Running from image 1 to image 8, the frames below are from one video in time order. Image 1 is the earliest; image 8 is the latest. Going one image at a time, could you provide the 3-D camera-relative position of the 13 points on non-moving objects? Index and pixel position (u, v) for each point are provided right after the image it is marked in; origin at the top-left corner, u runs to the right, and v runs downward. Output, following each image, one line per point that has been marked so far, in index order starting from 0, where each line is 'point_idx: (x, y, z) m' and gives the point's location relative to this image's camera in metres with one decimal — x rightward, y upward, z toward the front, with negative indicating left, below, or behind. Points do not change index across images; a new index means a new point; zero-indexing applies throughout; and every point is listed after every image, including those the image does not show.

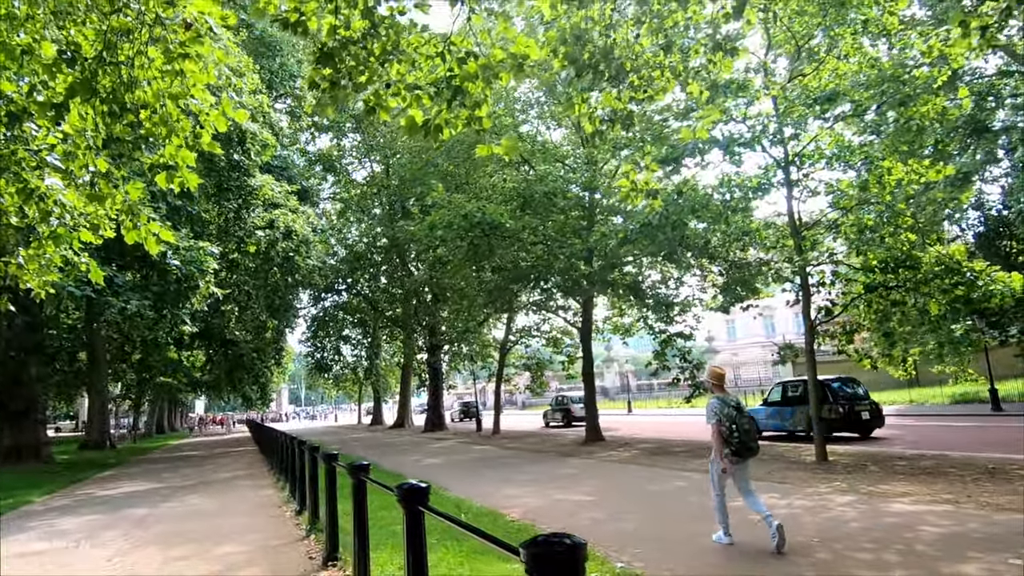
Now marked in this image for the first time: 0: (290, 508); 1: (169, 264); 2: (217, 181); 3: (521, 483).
0: (-3.4, -3.4, +10.7) m
1: (-6.5, +0.5, +13.4) m
2: (-6.9, +2.5, +16.5) m
3: (+0.1, -3.4, +12.1) m
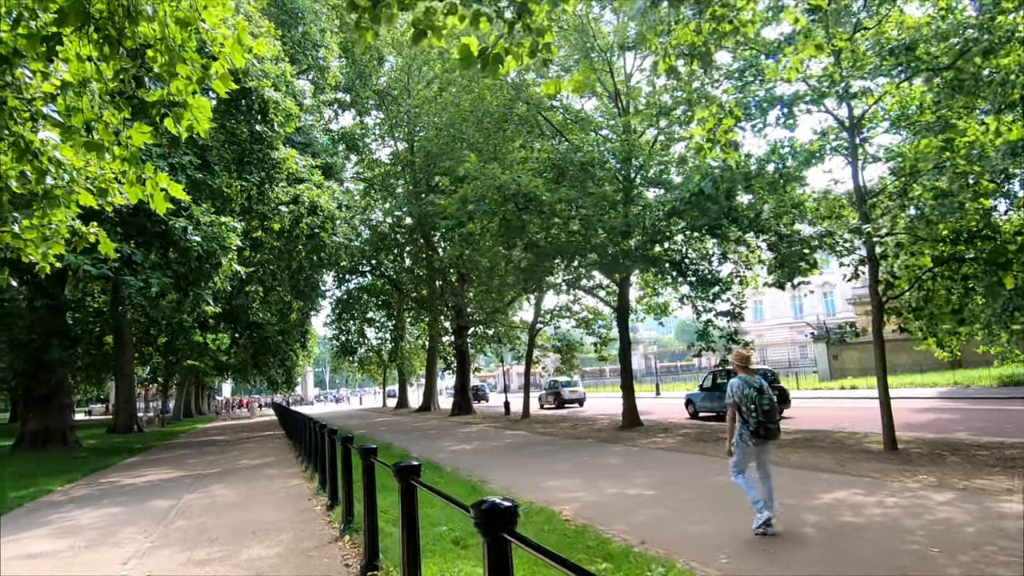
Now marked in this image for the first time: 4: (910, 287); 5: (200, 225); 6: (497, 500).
0: (-2.7, -3.1, +10.0) m
1: (-5.8, +0.9, +12.6) m
2: (-6.1, +3.0, +15.7) m
3: (+0.9, -3.0, +11.3) m
4: (+8.1, 0.0, +14.2) m
5: (-5.8, +1.2, +13.0) m
6: (-0.1, -0.8, +2.8) m
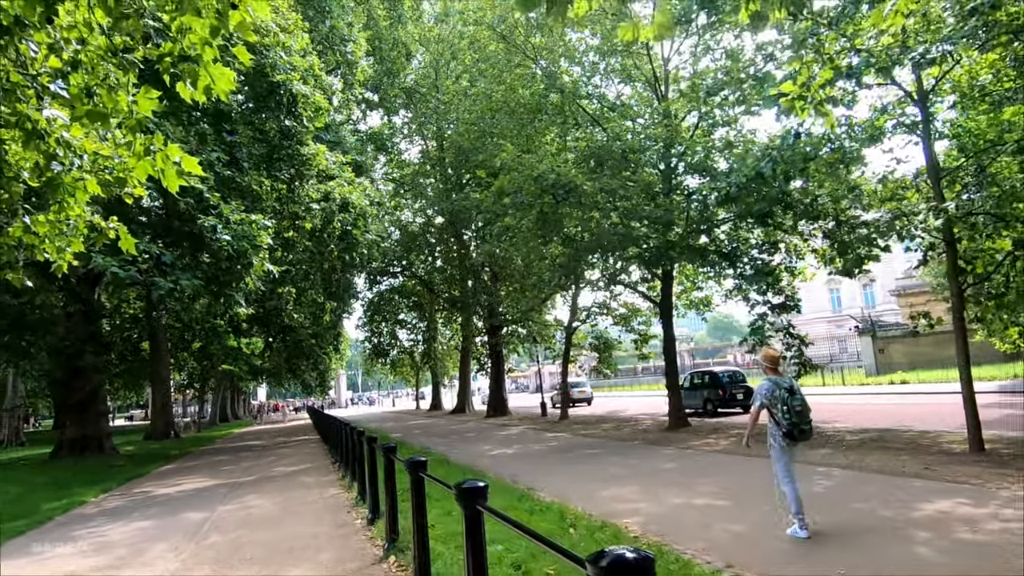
0: (-2.0, -3.0, +9.3) m
1: (-5.1, +0.8, +12.1) m
2: (-5.3, +3.0, +15.2) m
3: (+1.6, -2.9, +10.5) m
4: (+8.9, +0.3, +13.1) m
5: (-5.0, +1.1, +12.5) m
6: (+0.3, -0.8, +2.0) m
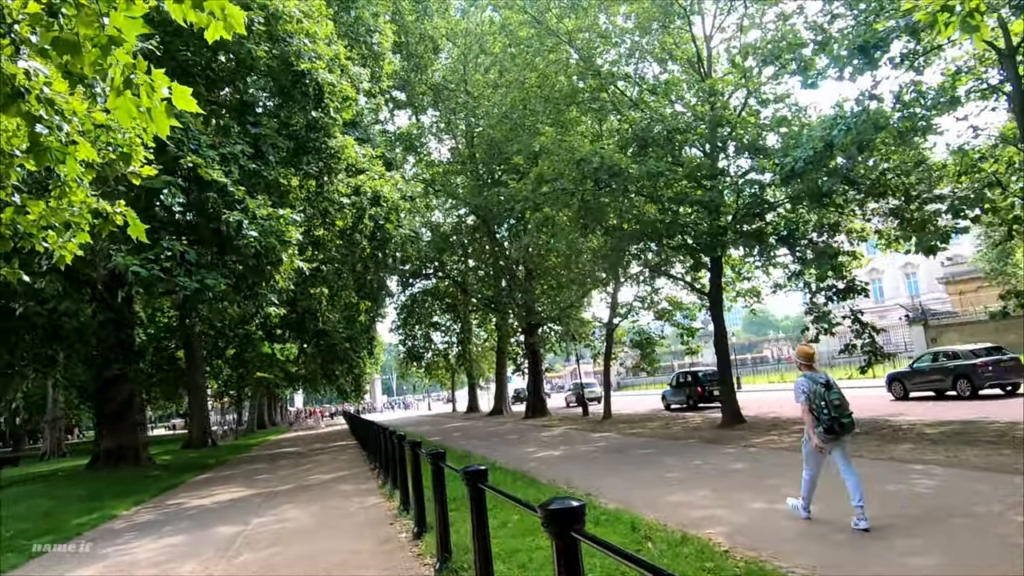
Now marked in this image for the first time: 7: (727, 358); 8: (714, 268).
0: (-1.3, -2.9, +8.5) m
1: (-4.3, +0.9, +11.4) m
2: (-4.5, +3.0, +14.5) m
3: (+2.4, -2.7, +9.5) m
4: (+9.7, +0.7, +11.8) m
5: (-4.3, +1.2, +11.8) m
6: (+0.6, -0.6, +1.1) m
7: (+5.7, -1.8, +18.6) m
8: (+5.6, +0.5, +19.1) m
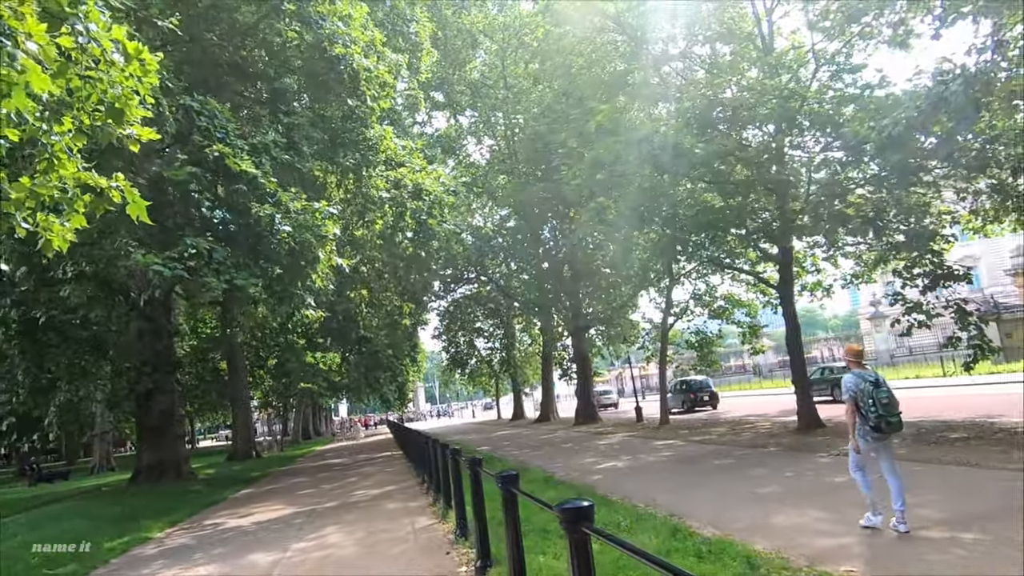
0: (-0.5, -2.8, +7.3) m
1: (-3.5, +0.9, +10.4) m
2: (-3.5, +2.9, +13.5) m
3: (+3.2, -2.5, +8.1) m
4: (+10.6, +1.1, +10.1) m
5: (-3.4, +1.2, +10.8) m
6: (+0.9, -0.4, -0.1) m
7: (+7.0, -1.7, +17.0) m
8: (+6.8, +0.7, +17.5) m
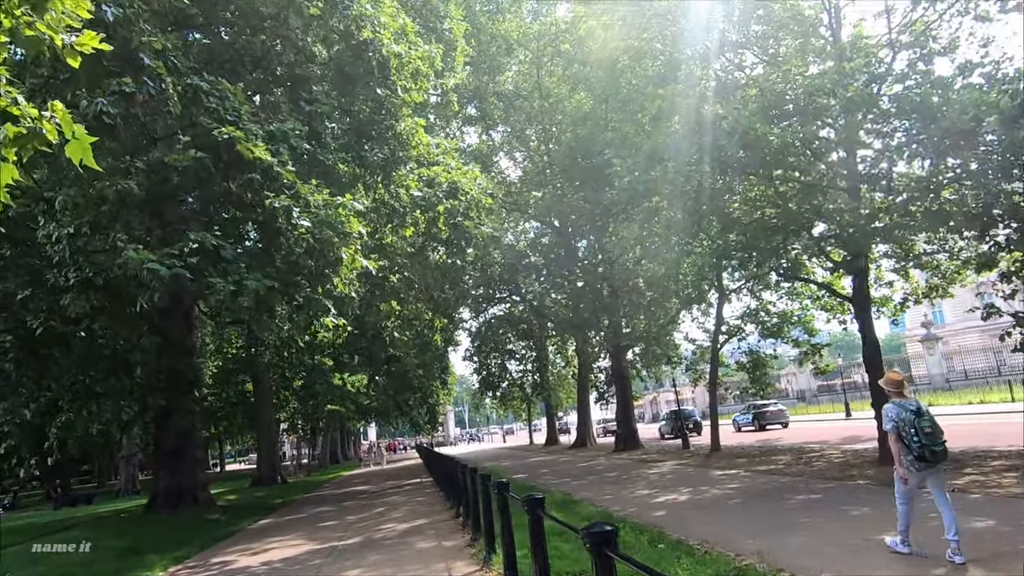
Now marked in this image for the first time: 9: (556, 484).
0: (0.0, -2.7, +5.7) m
1: (-2.8, +0.8, +9.1) m
2: (-2.7, +2.8, +12.2) m
3: (+3.8, -2.4, +6.4) m
4: (+11.2, +1.1, +8.1) m
5: (-2.7, +1.1, +9.5) m
6: (+1.2, 0.0, -1.7) m
7: (+7.9, -1.9, +15.1) m
8: (+7.8, +0.5, +15.8) m
9: (+1.1, -4.9, +17.4) m
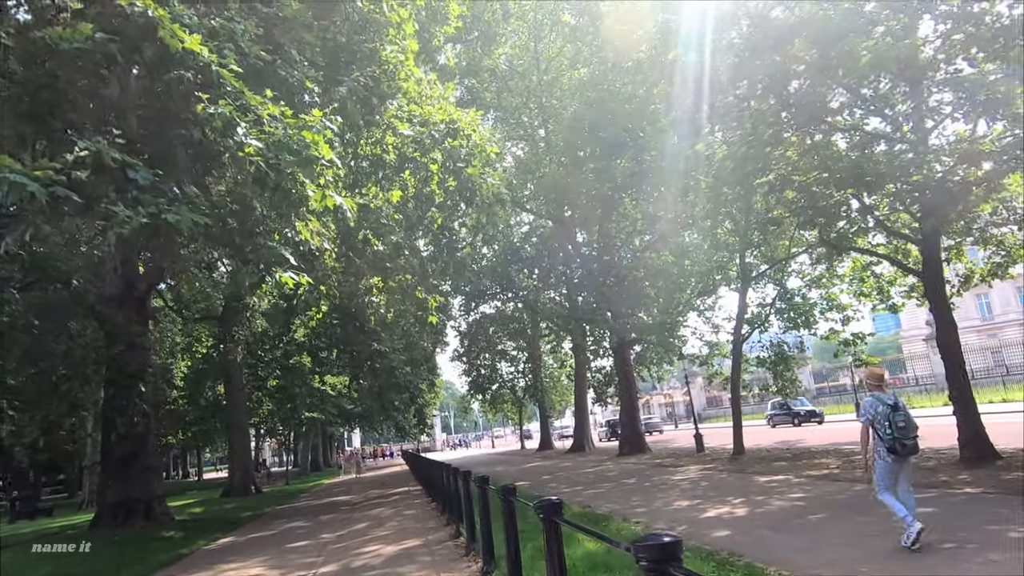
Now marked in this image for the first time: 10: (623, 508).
0: (+0.4, -2.2, +3.3) m
1: (-2.5, +1.4, +6.5) m
2: (-2.5, +3.3, +9.7) m
3: (+4.1, -1.9, +3.9) m
4: (+11.5, +1.6, +5.9) m
5: (-2.5, +1.6, +7.0) m
6: (+1.7, +0.6, -4.1) m
7: (+8.1, -1.4, +12.8) m
8: (+7.9, +1.0, +13.4) m
9: (+1.2, -4.4, +14.9) m
10: (+1.8, -3.7, +11.7) m
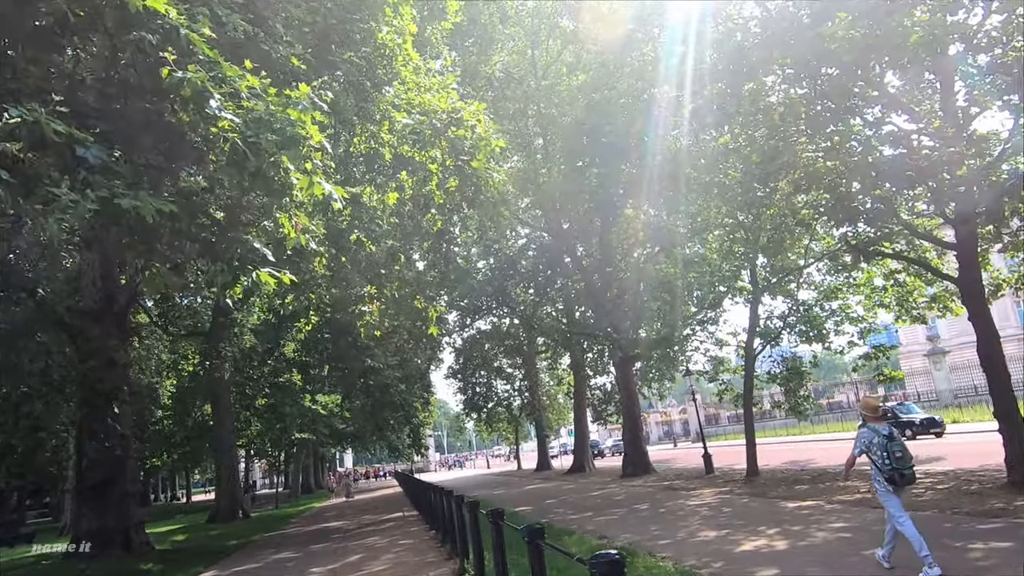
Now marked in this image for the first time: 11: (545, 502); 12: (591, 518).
0: (+0.6, -2.1, +2.2) m
1: (-2.3, +1.4, +5.5) m
2: (-2.4, +3.2, +8.8) m
3: (+4.3, -1.8, +2.9) m
4: (+11.7, +1.7, +5.1) m
5: (-2.3, +1.6, +6.0) m
6: (+2.0, +0.9, -5.1) m
7: (+8.2, -1.5, +11.8) m
8: (+8.0, +0.8, +12.5) m
9: (+1.3, -4.6, +13.8) m
10: (+2.0, -3.8, +10.7) m
11: (+0.9, -6.0, +19.6) m
12: (+1.6, -4.7, +14.3) m
